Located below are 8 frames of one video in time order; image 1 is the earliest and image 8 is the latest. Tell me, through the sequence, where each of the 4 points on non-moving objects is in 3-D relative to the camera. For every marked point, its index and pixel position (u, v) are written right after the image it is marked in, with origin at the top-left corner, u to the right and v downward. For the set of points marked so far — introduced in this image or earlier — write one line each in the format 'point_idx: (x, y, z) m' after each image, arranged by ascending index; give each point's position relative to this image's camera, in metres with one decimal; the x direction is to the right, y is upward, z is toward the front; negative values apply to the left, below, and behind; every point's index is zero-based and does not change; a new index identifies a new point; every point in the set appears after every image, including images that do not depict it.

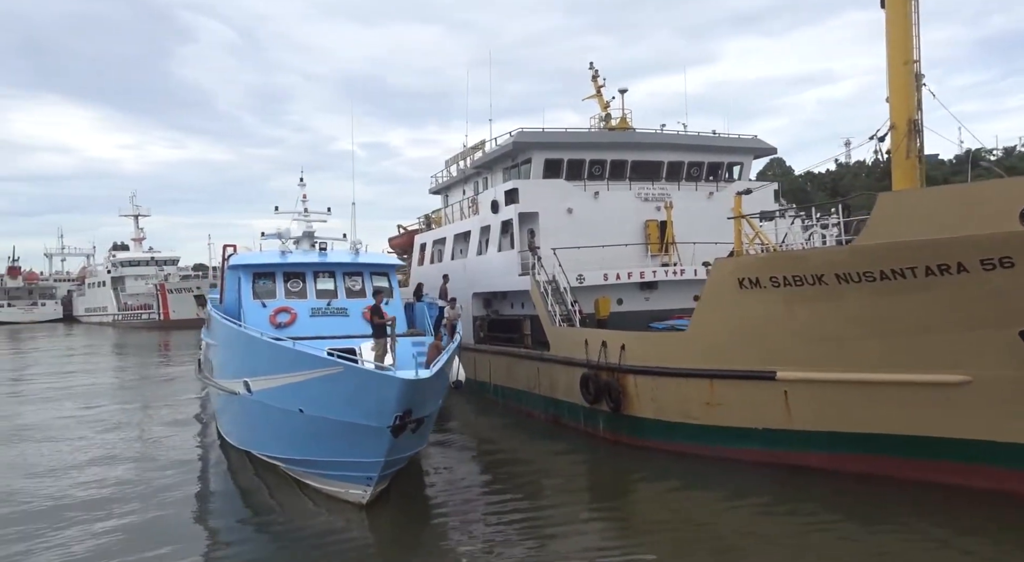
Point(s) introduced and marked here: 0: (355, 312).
0: (-2.6, -0.5, +12.0) m
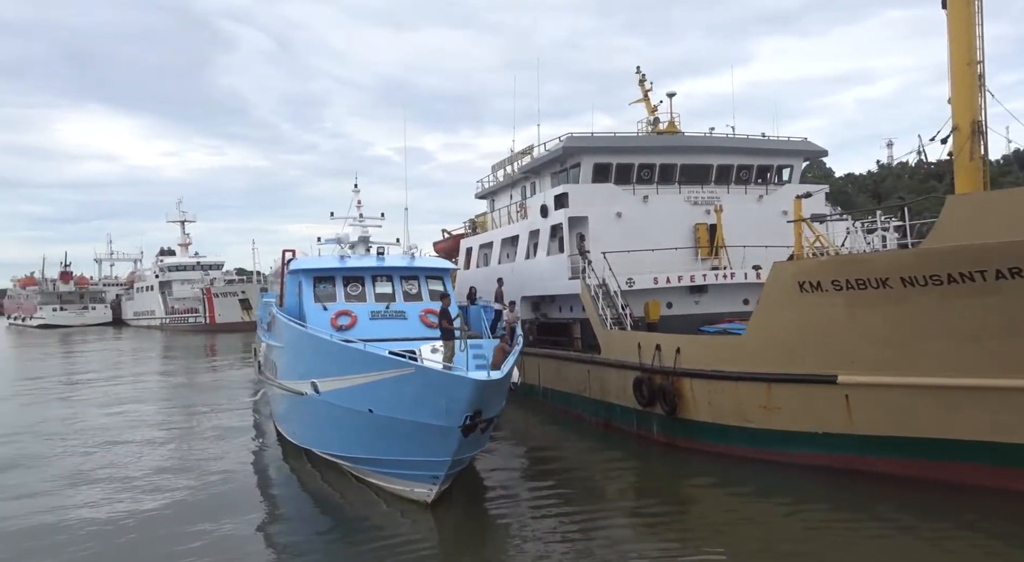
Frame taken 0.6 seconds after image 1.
0: (-1.7, -0.6, +12.3) m
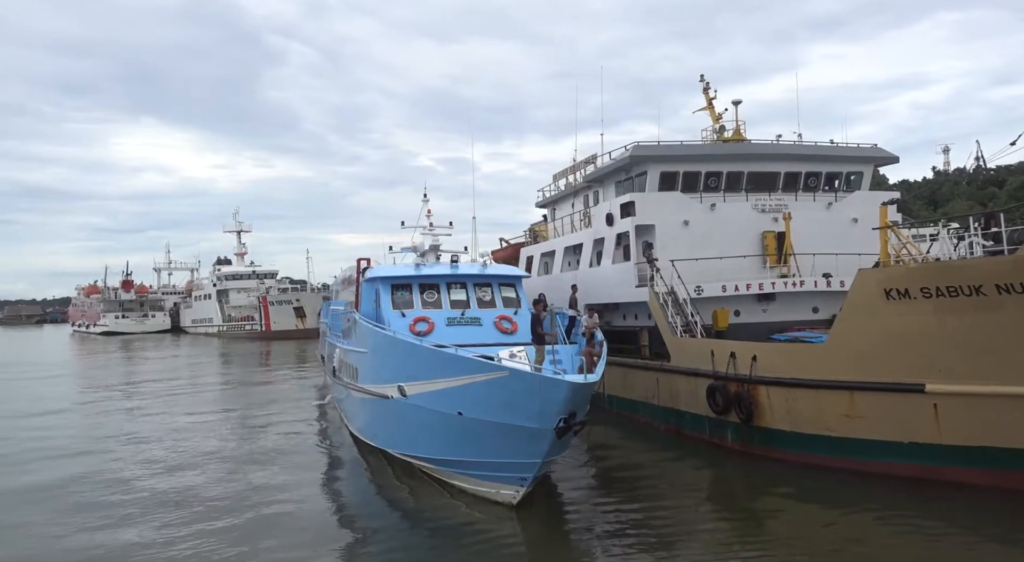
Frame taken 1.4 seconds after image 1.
0: (-0.4, -0.7, +12.5) m
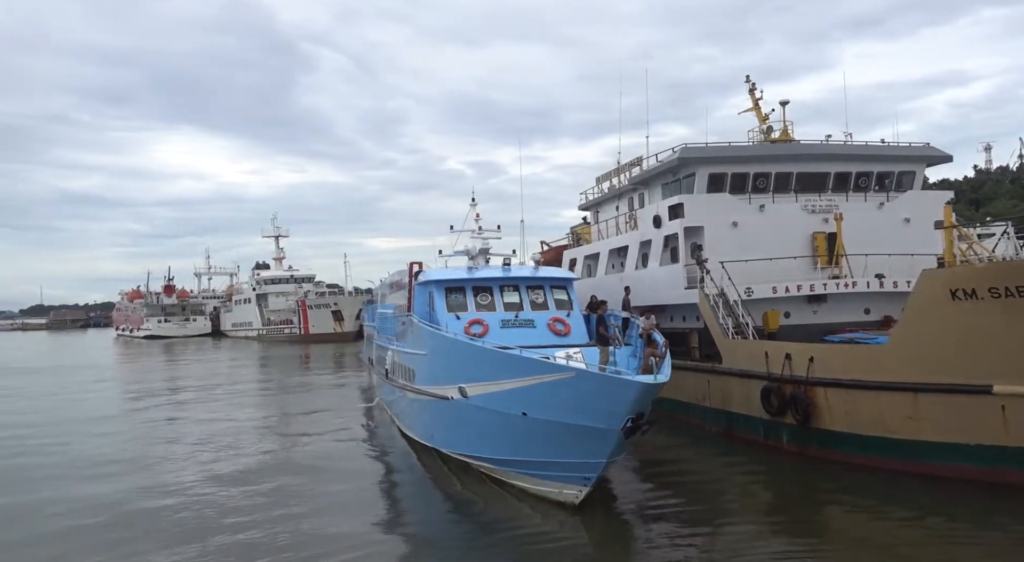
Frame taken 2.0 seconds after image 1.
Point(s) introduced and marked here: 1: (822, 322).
0: (+0.5, -0.8, +12.6) m
1: (+6.5, -0.9, +15.0) m
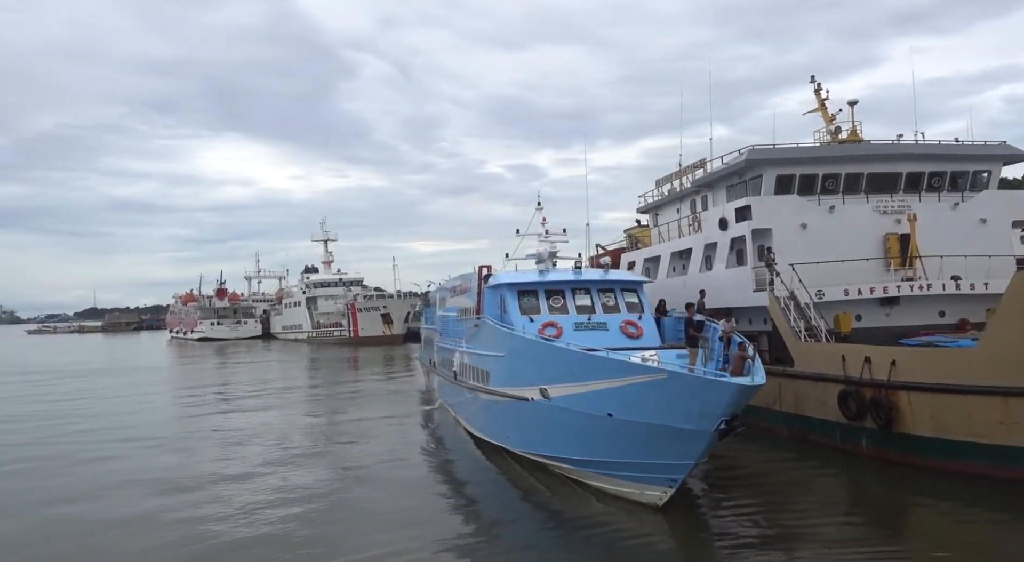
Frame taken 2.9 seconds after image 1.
0: (+1.8, -0.8, +12.7) m
1: (+7.9, -0.9, +14.8) m
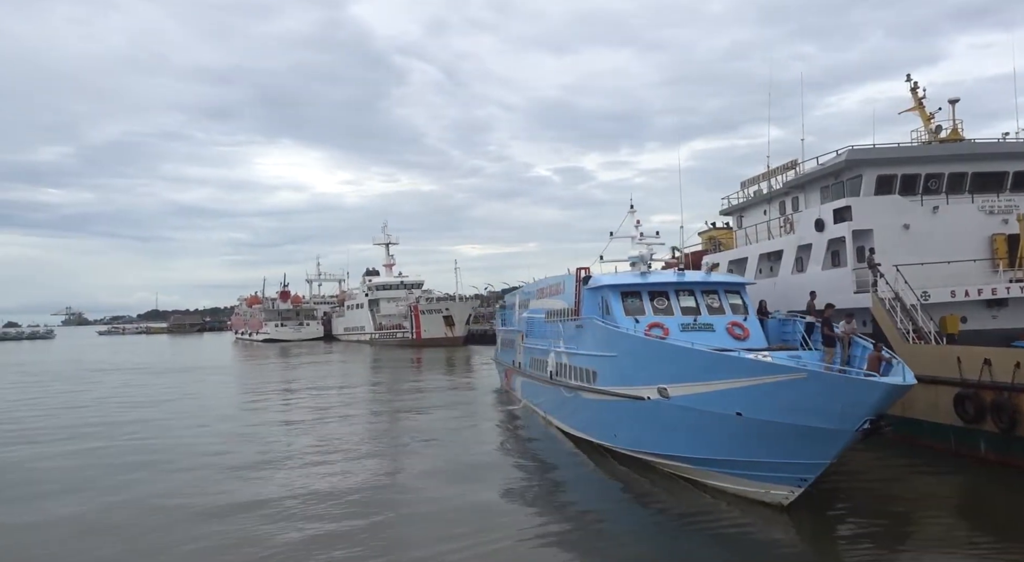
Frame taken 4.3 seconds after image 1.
0: (+3.7, -0.8, +12.8) m
1: (+10.0, -0.9, +14.4) m
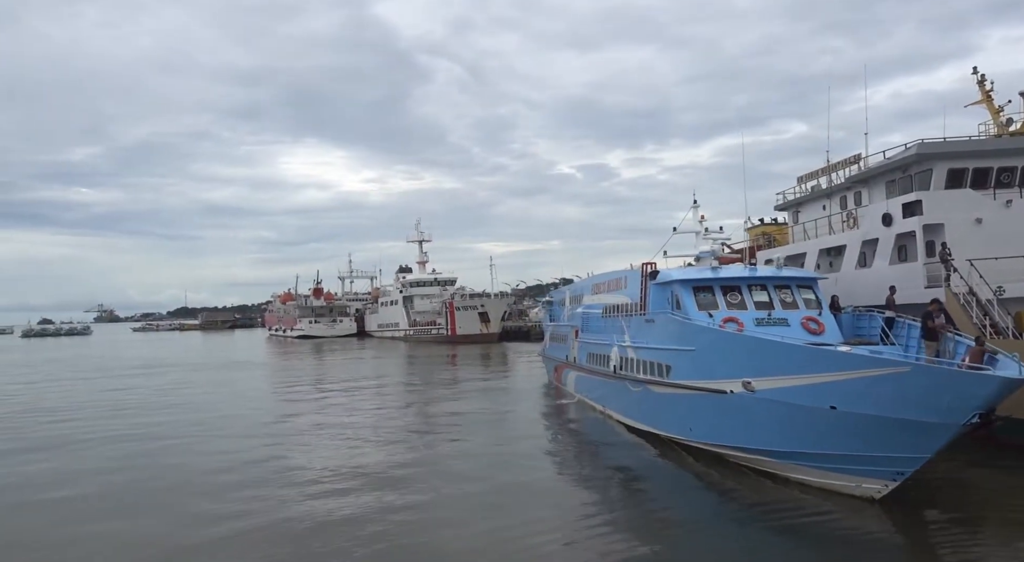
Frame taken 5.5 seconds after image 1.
0: (+5.0, -0.7, +12.7) m
1: (+11.3, -0.8, +14.2) m
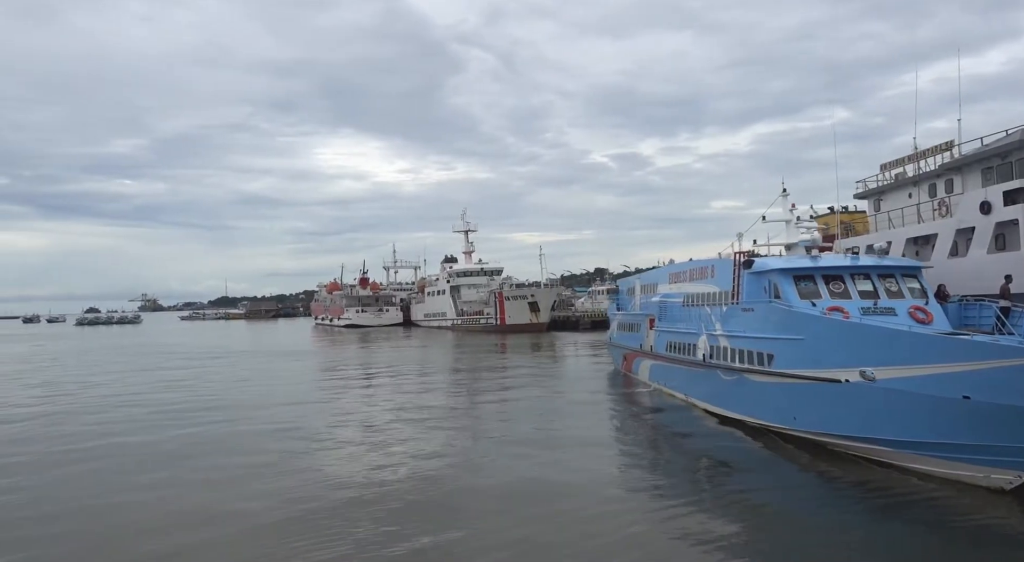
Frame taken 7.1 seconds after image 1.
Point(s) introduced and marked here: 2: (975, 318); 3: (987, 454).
0: (+6.9, -0.5, +12.6) m
1: (+13.2, -0.6, +13.8) m
2: (+8.2, -0.7, +12.6) m
3: (+6.2, -2.3, +9.4) m
